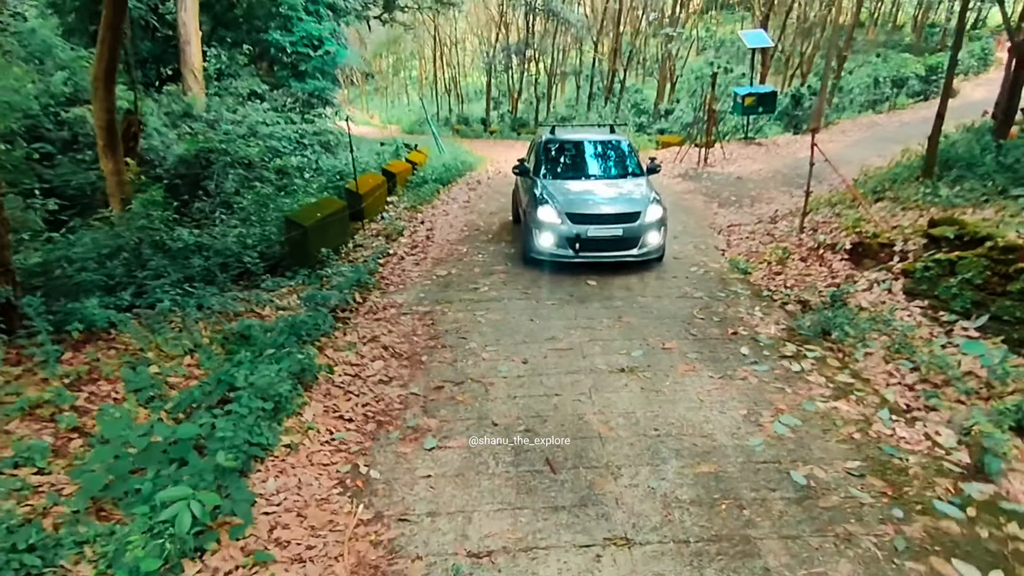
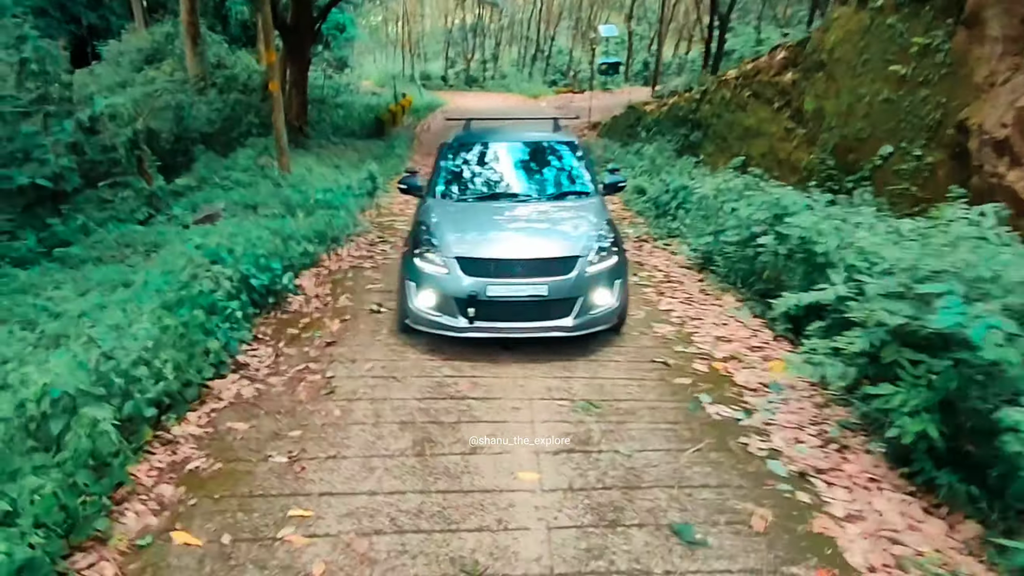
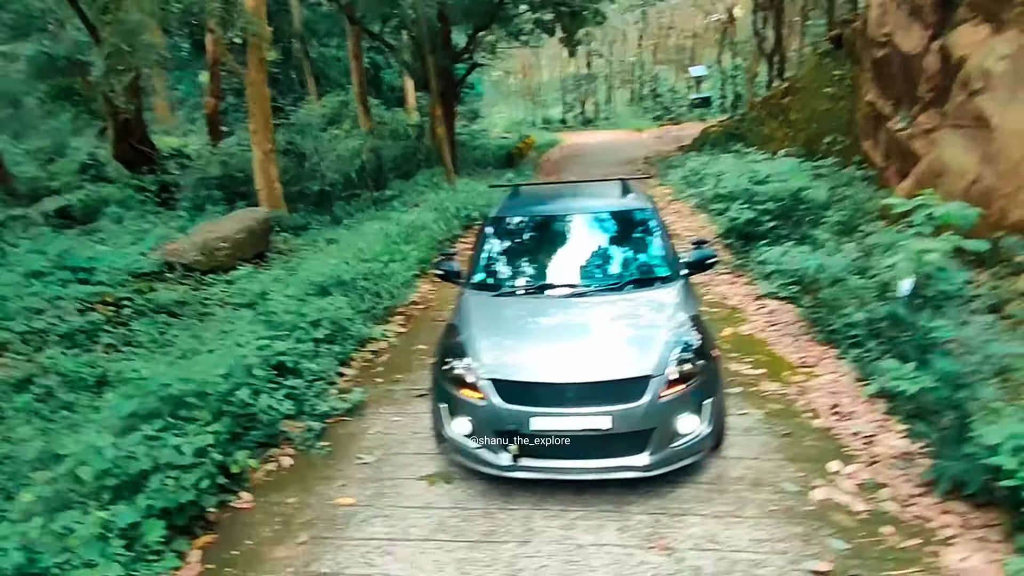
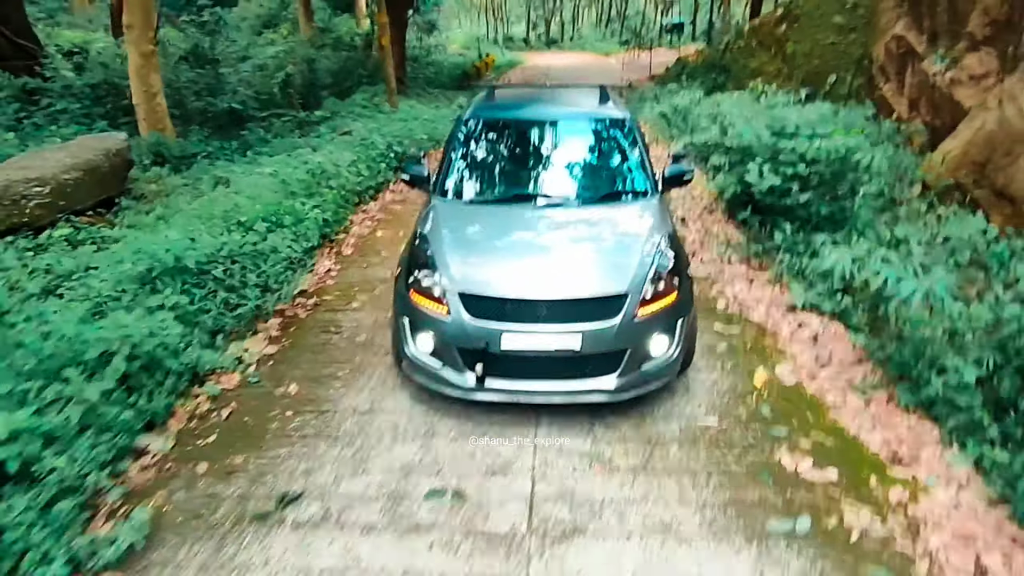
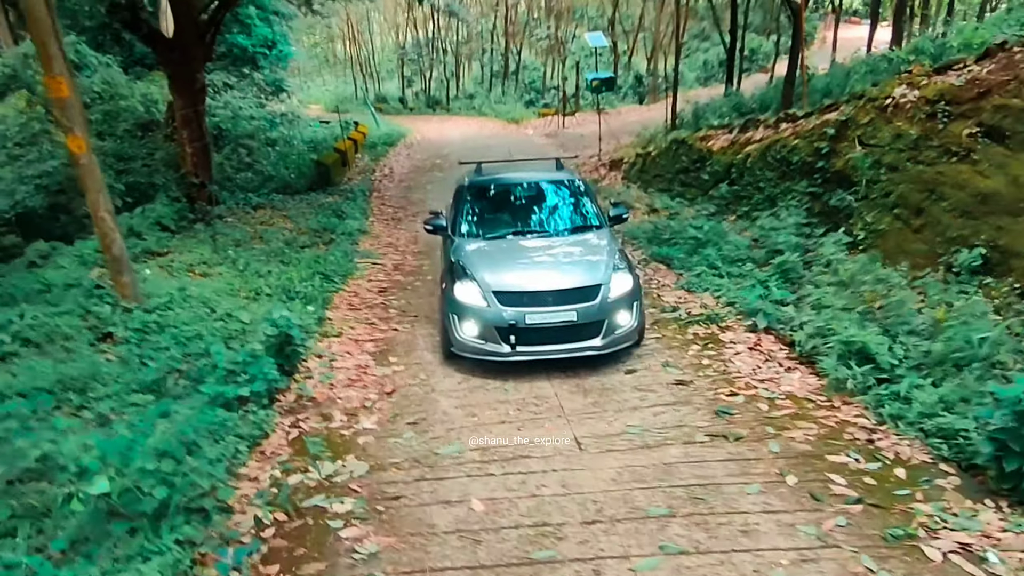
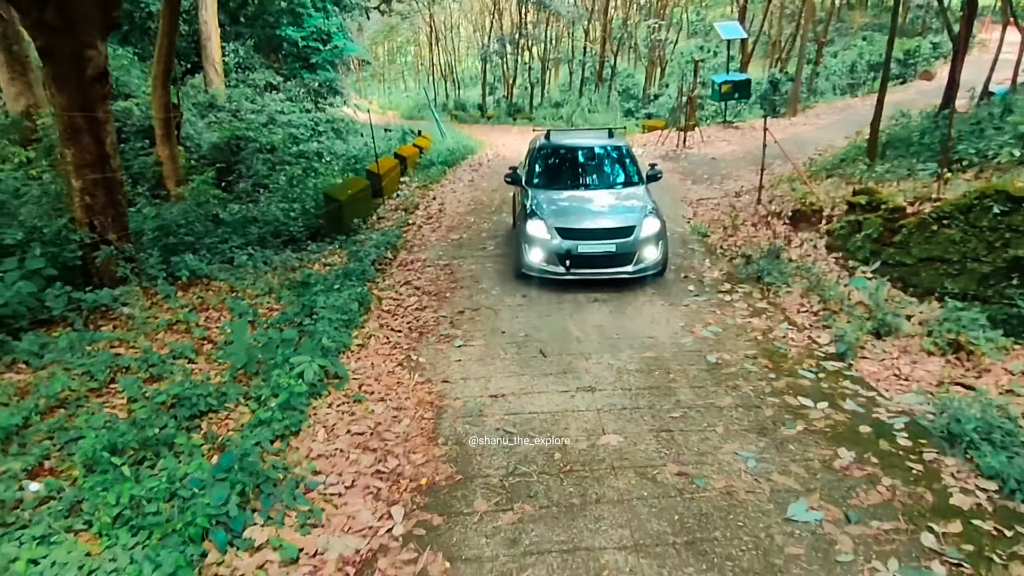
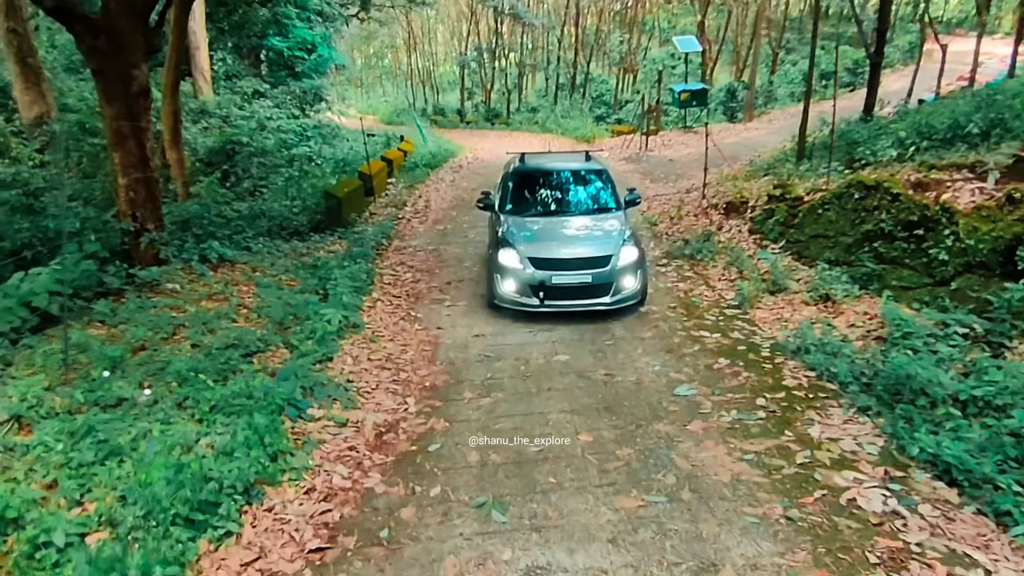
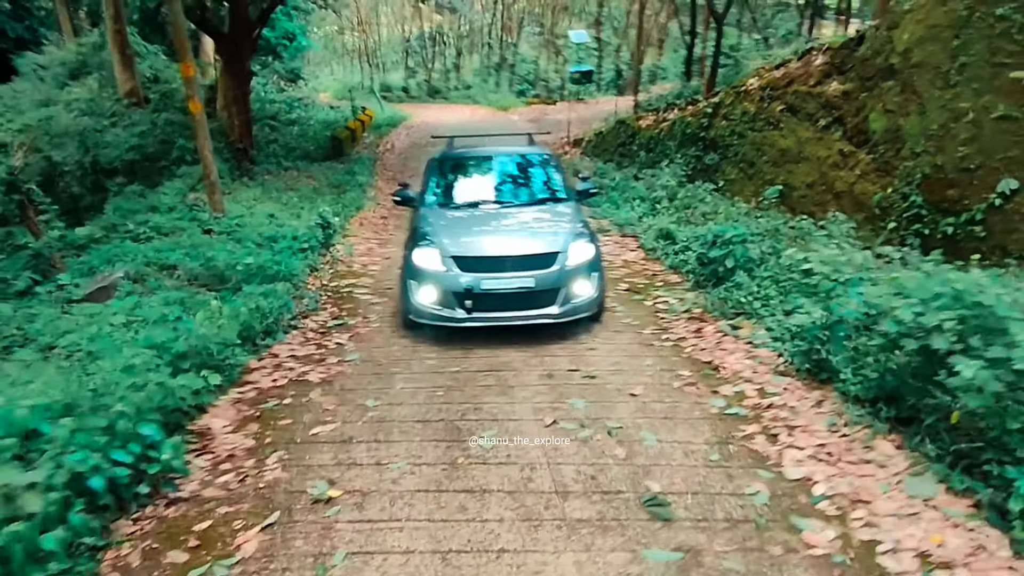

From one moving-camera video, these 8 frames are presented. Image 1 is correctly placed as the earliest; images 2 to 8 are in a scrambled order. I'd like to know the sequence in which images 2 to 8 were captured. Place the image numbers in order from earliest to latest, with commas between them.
6, 7, 5, 8, 2, 4, 3
